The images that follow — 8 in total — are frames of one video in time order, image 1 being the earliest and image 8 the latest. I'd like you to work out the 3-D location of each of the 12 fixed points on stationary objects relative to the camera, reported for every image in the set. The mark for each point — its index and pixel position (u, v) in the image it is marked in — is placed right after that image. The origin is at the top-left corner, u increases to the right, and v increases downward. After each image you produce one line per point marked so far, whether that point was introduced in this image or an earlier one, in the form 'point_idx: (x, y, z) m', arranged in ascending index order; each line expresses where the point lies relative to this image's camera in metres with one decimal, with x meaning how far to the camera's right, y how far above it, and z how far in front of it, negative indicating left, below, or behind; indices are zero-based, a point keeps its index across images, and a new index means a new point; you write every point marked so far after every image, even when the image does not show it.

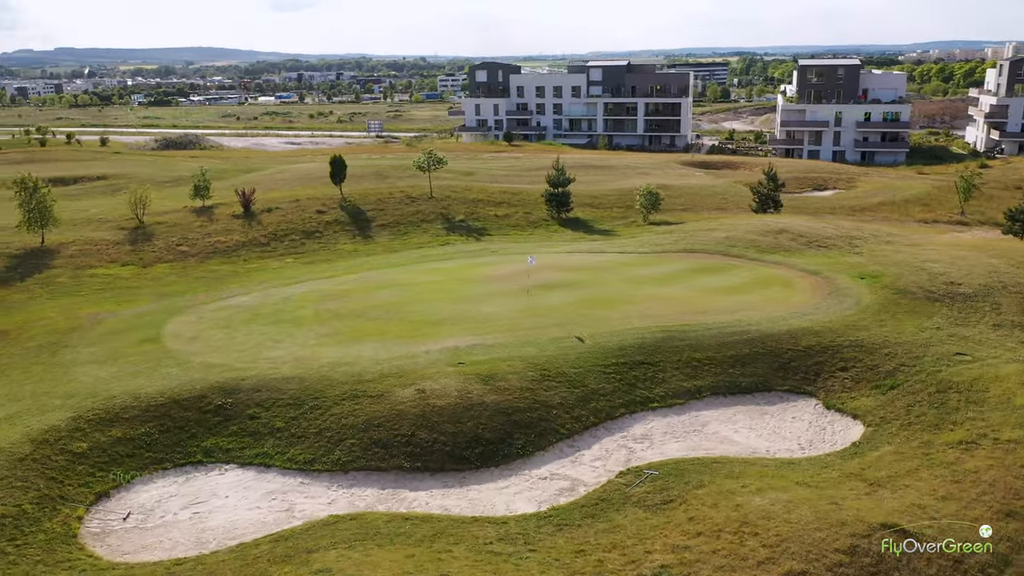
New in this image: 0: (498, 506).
0: (-0.4, -5.2, +19.5) m
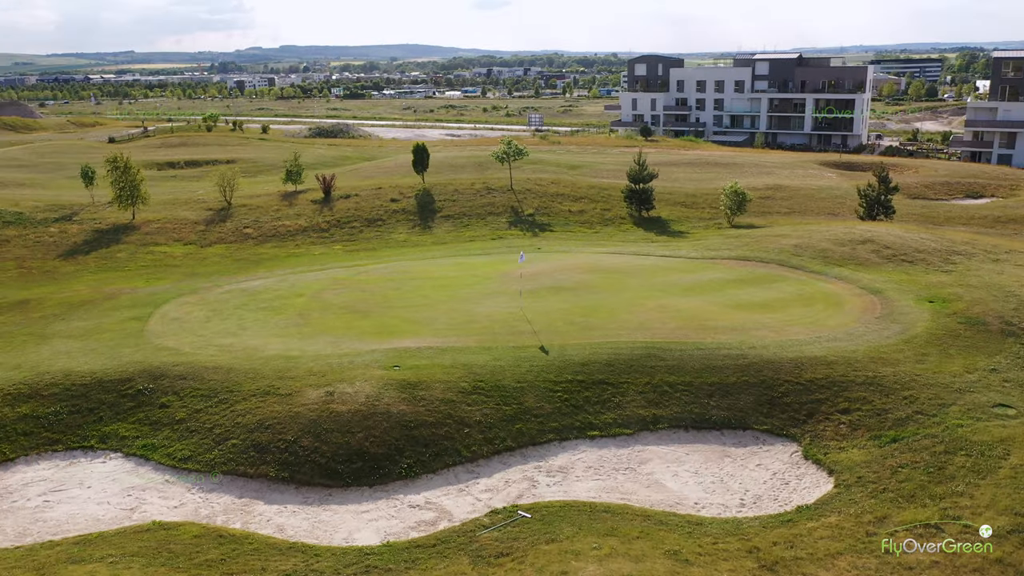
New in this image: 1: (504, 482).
0: (-3.7, -5.1, +17.2) m
1: (-0.2, -4.5, +19.3) m
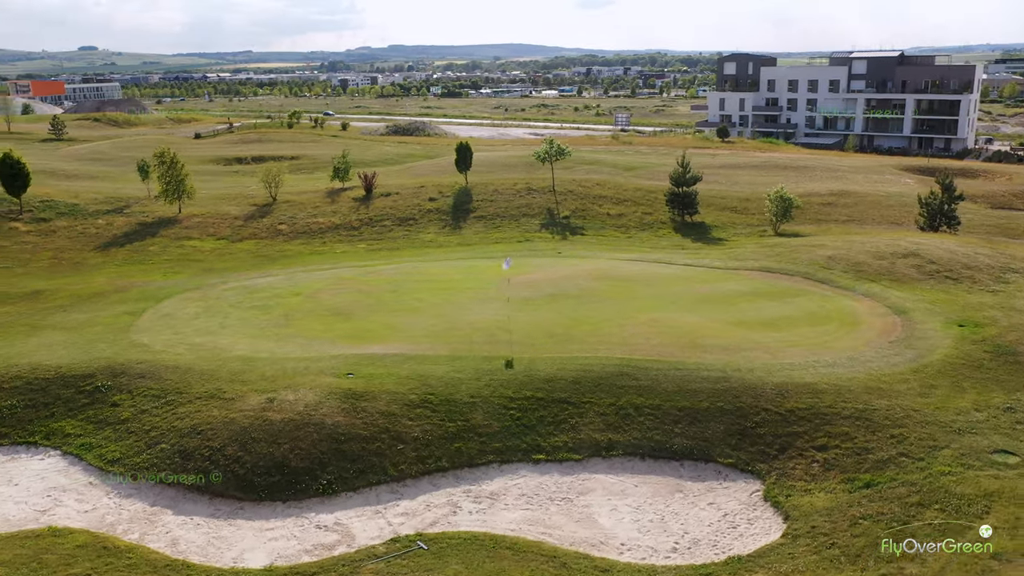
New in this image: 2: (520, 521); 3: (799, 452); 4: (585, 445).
0: (-5.6, -5.2, +16.3) m
1: (-1.9, -4.7, +17.9) m
2: (+0.1, -4.9, +17.3) m
3: (+6.5, -3.8, +19.0) m
4: (+1.7, -3.8, +20.0) m
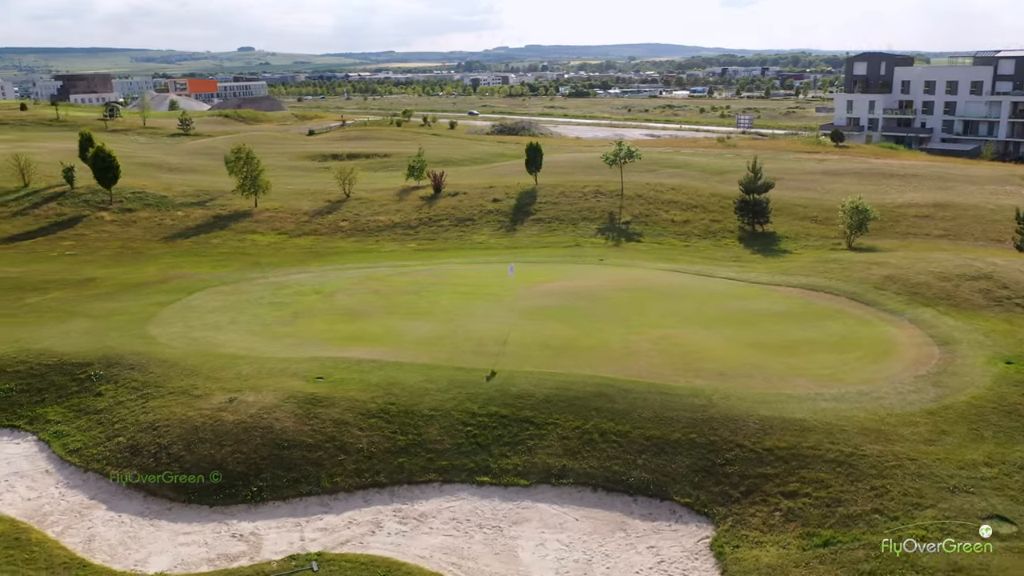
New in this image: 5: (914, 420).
0: (-7.4, -5.2, +16.1) m
1: (-3.4, -4.9, +17.2) m
2: (-1.5, -5.1, +16.2) m
3: (+5.1, -4.3, +16.9) m
4: (+0.5, -4.1, +18.6) m
5: (+9.1, -3.0, +18.7) m
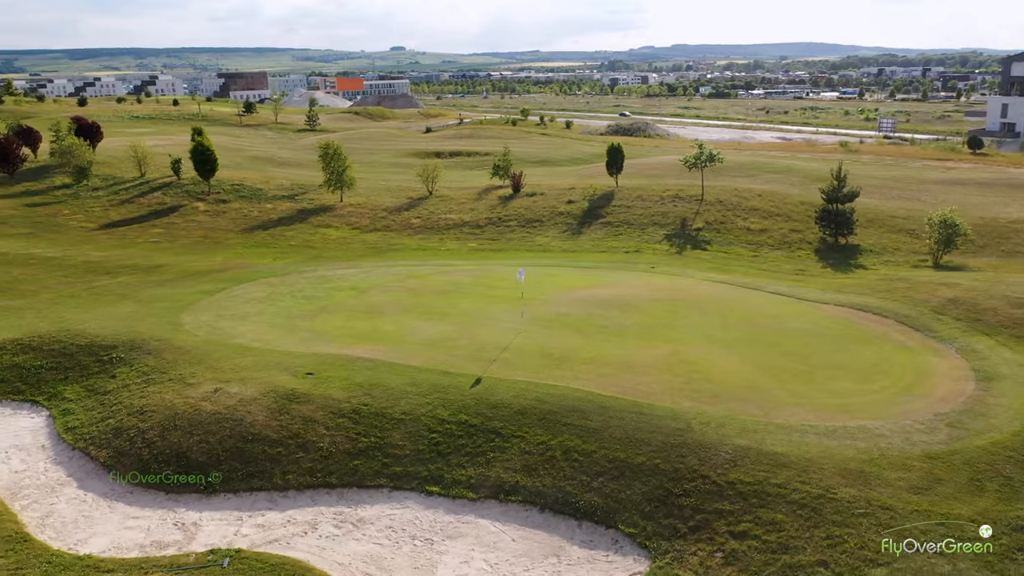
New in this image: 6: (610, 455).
0: (-8.8, -5.0, +16.8) m
1: (-4.6, -4.8, +17.1) m
2: (-3.0, -5.2, +15.9) m
3: (+3.7, -4.6, +15.6) m
4: (-0.5, -4.3, +18.0) m
5: (+8.0, -3.5, +16.6) m
6: (+2.2, -3.7, +18.1) m
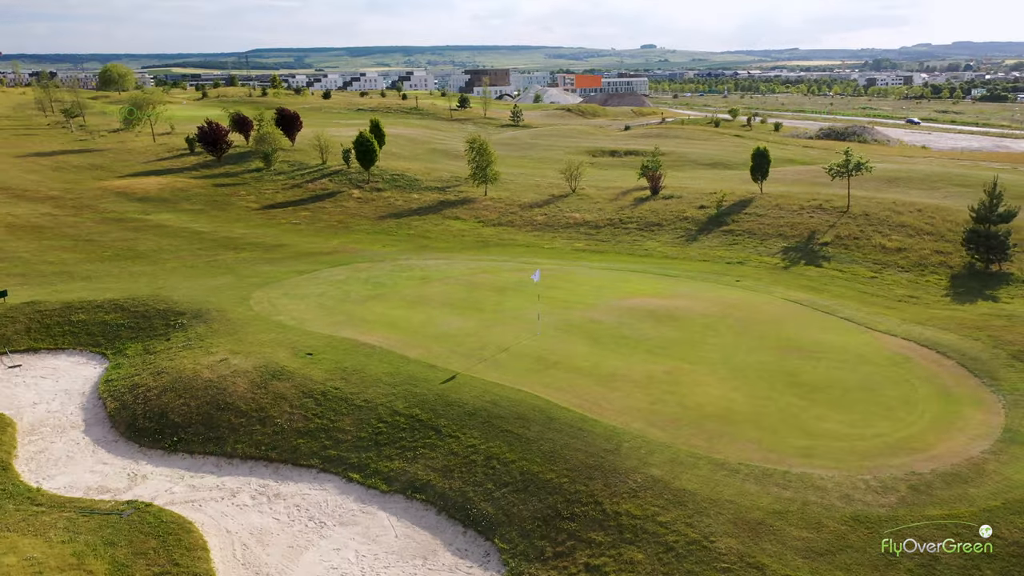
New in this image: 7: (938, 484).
0: (-10.6, -4.2, +19.2) m
1: (-6.6, -4.4, +18.4) m
2: (-5.4, -4.9, +16.8) m
3: (+1.0, -4.9, +14.6) m
4: (-2.4, -4.2, +18.1) m
5: (+5.5, -4.1, +14.5) m
6: (+0.3, -3.8, +17.5) m
7: (+8.2, -3.7, +15.6) m
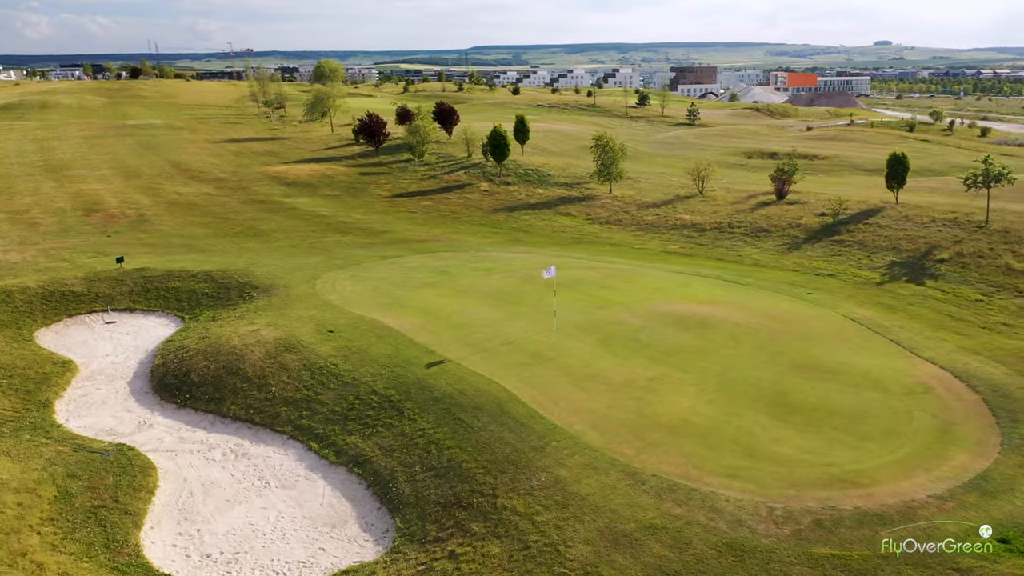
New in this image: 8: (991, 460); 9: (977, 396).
0: (-11.4, -3.3, +22.1) m
1: (-7.7, -3.8, +20.4) m
2: (-6.9, -4.3, +18.6) m
3: (-1.3, -4.7, +14.9) m
4: (-3.7, -3.8, +19.1) m
5: (+3.0, -4.3, +13.7) m
6: (-1.2, -3.6, +17.9) m
7: (+6.0, -4.1, +14.2) m
8: (+10.0, -3.4, +16.7) m
9: (+11.3, -2.6, +19.7) m
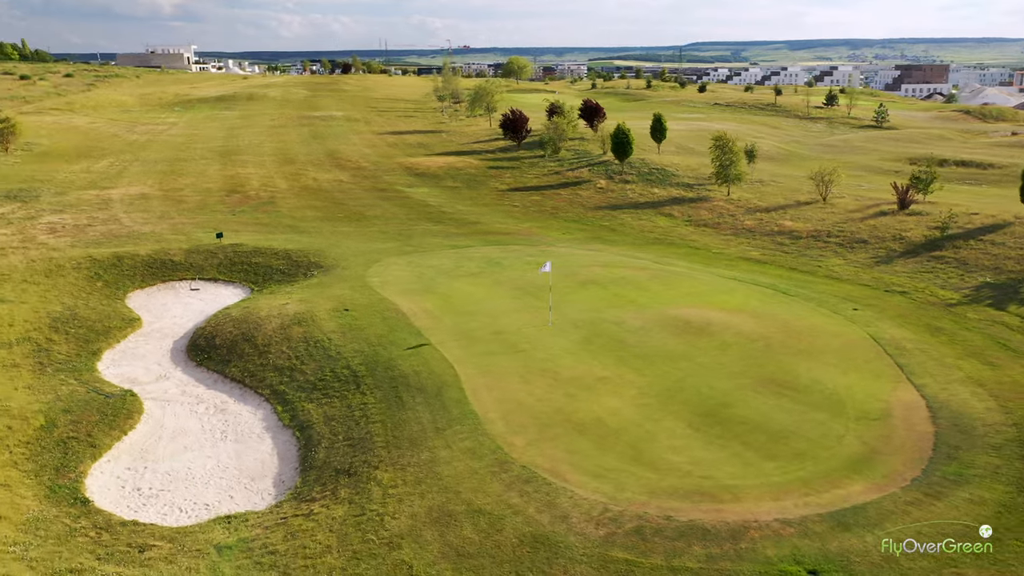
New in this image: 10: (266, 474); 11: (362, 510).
0: (-12.1, -2.3, +25.7) m
1: (-8.9, -3.0, +23.2) m
2: (-8.6, -3.6, +21.2) m
3: (-4.0, -4.4, +16.3) m
4: (-5.3, -3.3, +20.9) m
5: (-0.1, -4.2, +14.1) m
6: (-3.2, -3.3, +19.2) m
7: (+2.9, -4.2, +13.9) m
8: (+7.4, -3.9, +15.4) m
9: (+9.4, -3.1, +18.0) m
10: (-5.5, -4.2, +18.8) m
11: (-2.6, -4.1, +15.2) m
